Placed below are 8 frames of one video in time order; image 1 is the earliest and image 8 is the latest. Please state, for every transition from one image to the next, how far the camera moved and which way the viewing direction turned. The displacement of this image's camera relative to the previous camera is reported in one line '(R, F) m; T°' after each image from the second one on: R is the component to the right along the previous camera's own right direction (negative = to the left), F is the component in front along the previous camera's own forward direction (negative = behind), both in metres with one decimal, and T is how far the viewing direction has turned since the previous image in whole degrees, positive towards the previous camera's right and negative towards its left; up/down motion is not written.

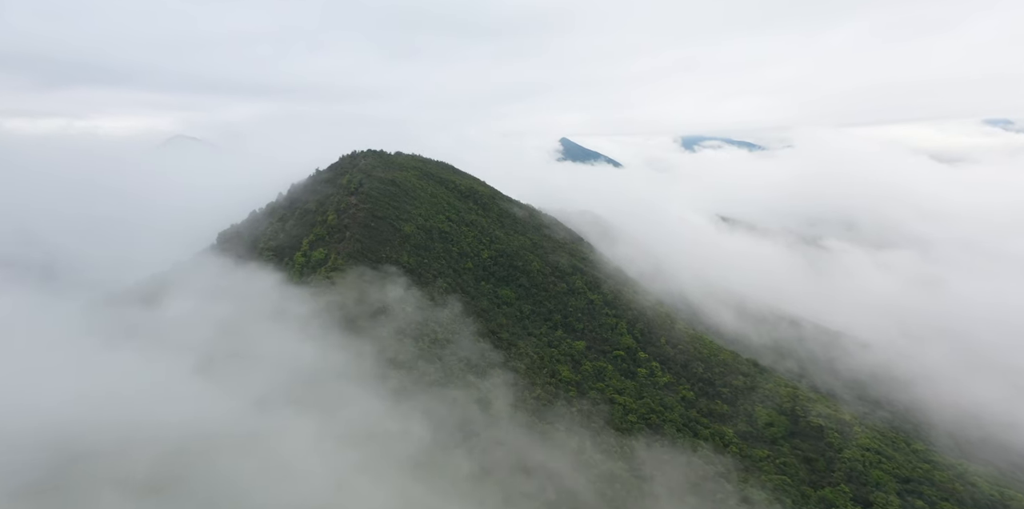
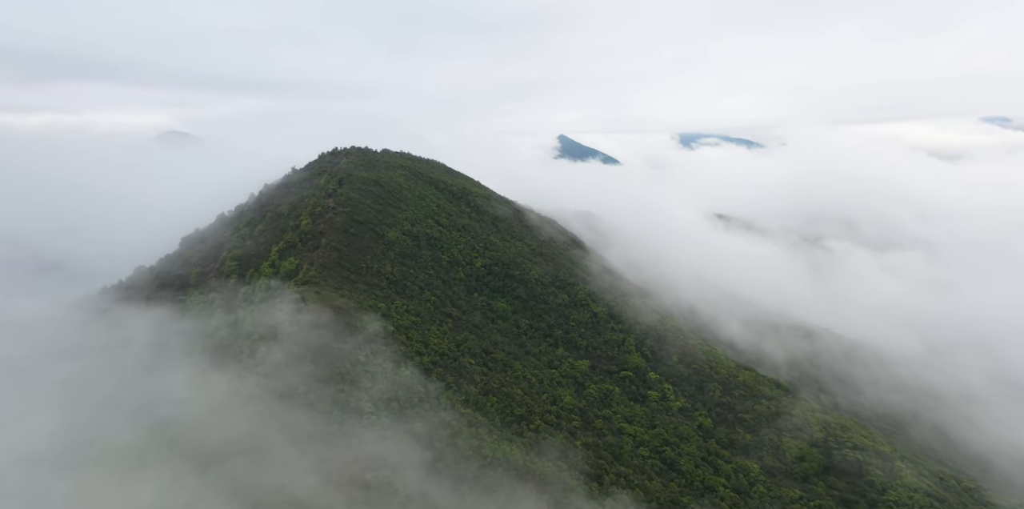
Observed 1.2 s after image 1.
(+0.2, +6.8) m; 0°
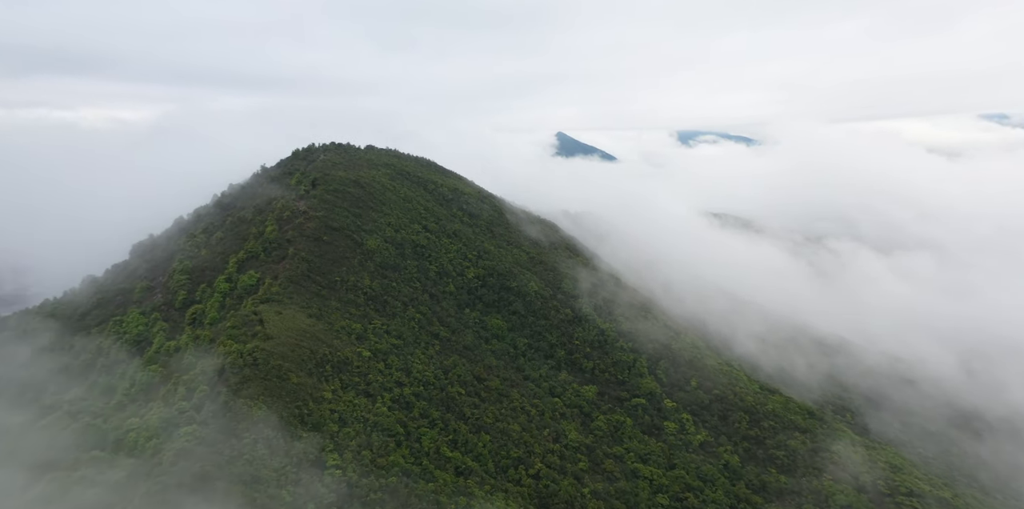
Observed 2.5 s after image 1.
(+0.2, +7.4) m; 0°
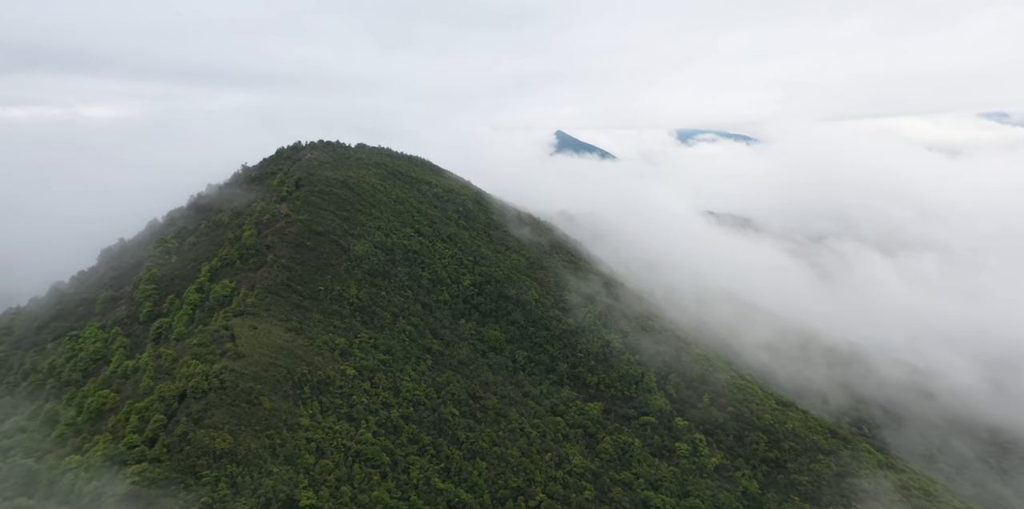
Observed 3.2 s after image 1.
(+0.1, +3.9) m; 0°
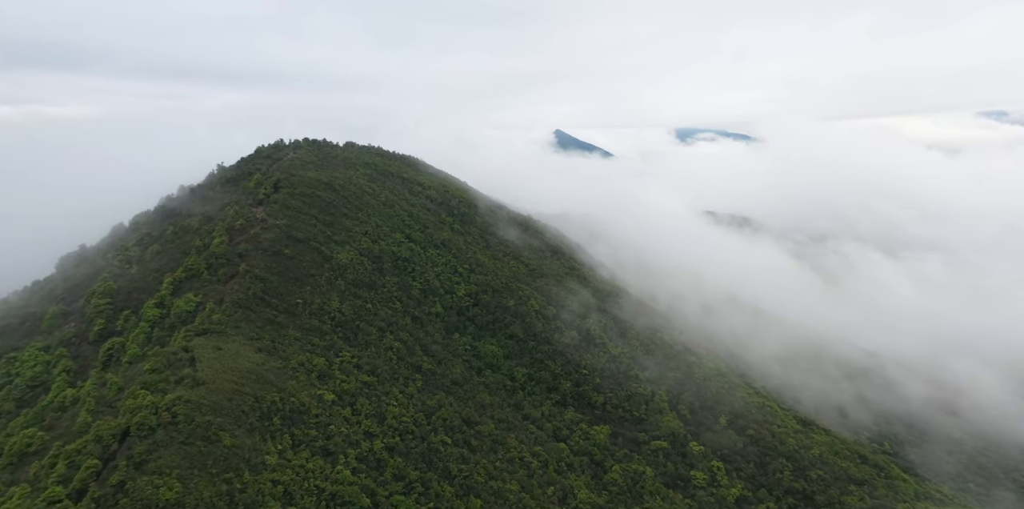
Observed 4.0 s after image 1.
(+0.1, +4.4) m; 0°
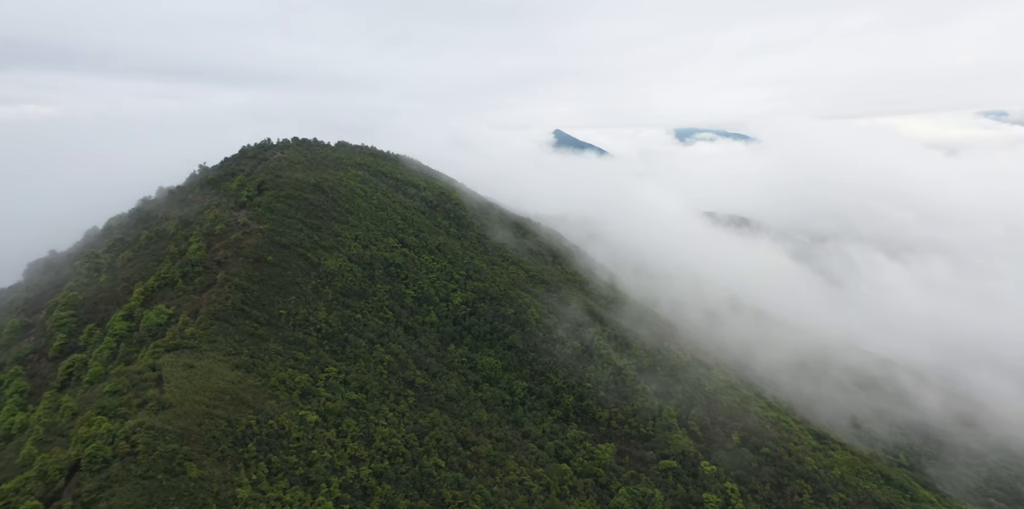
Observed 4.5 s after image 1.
(0.0, +2.8) m; 0°
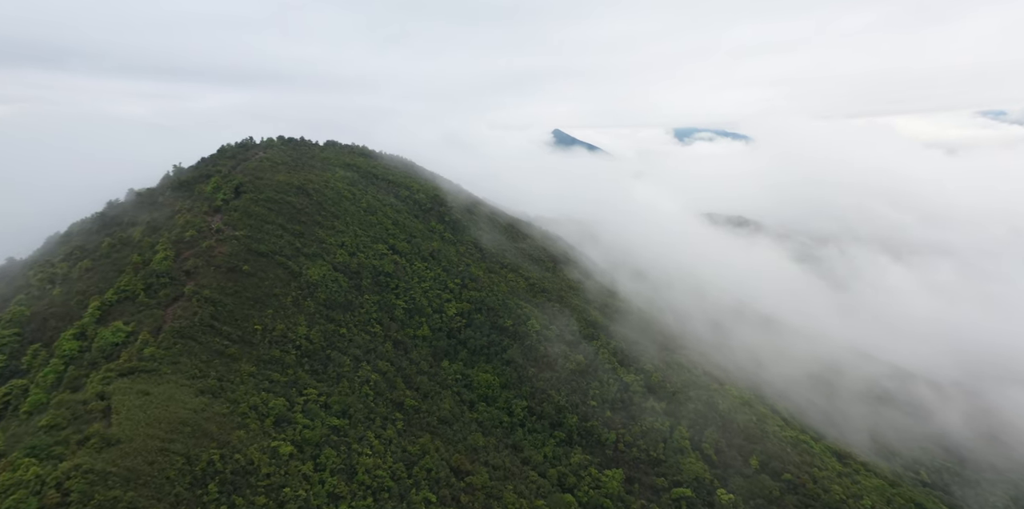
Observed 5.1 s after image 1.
(0.0, +3.5) m; 0°
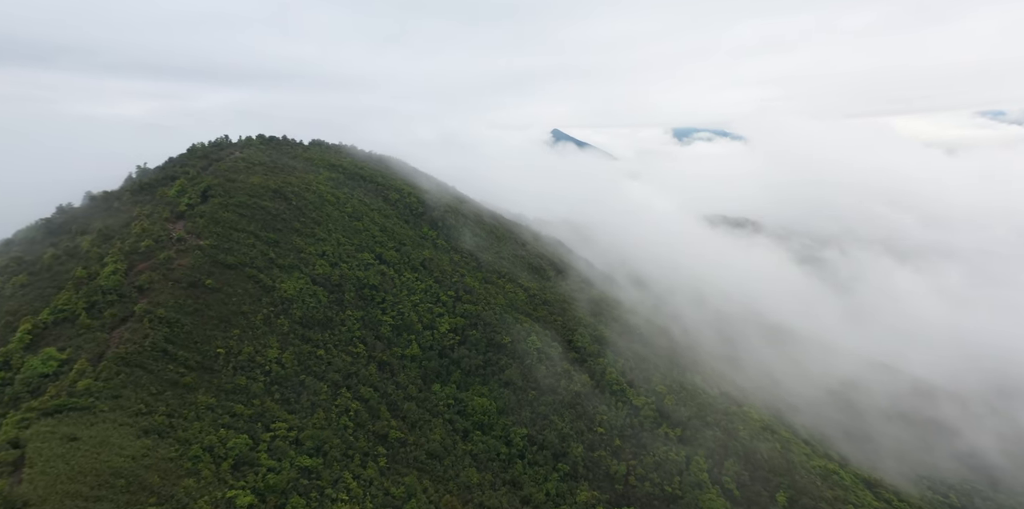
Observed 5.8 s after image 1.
(0.0, +4.3) m; 0°
